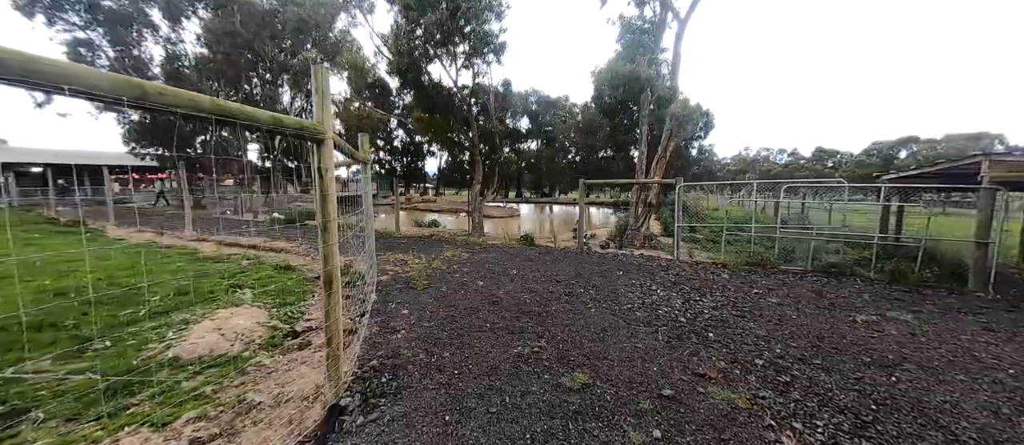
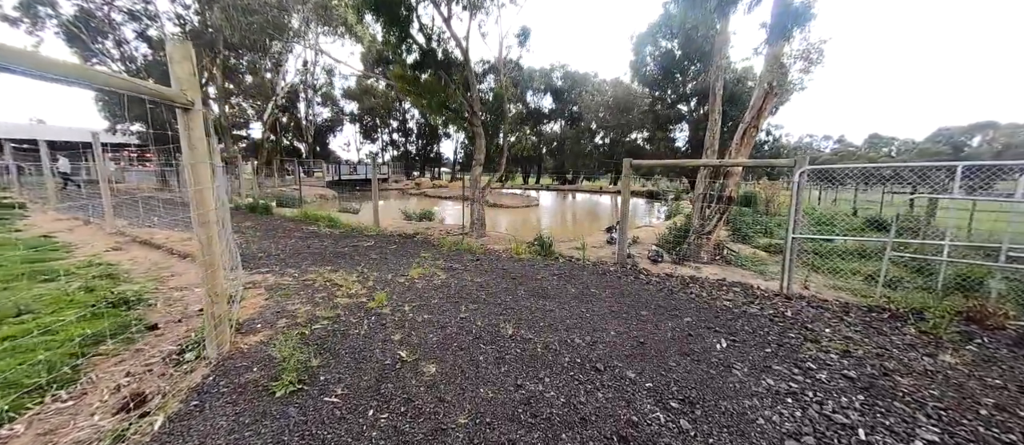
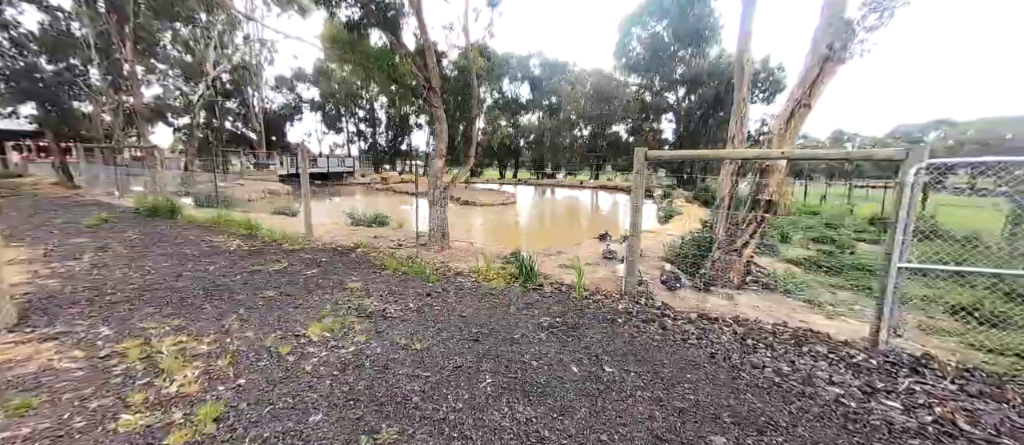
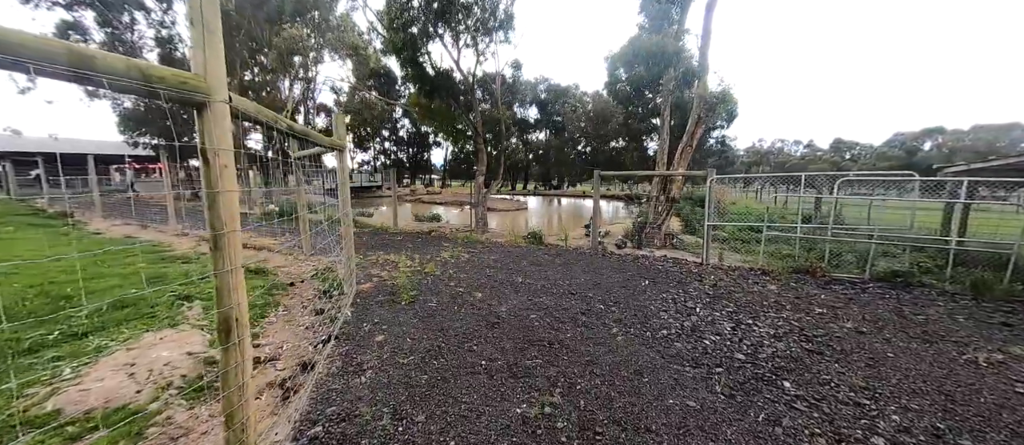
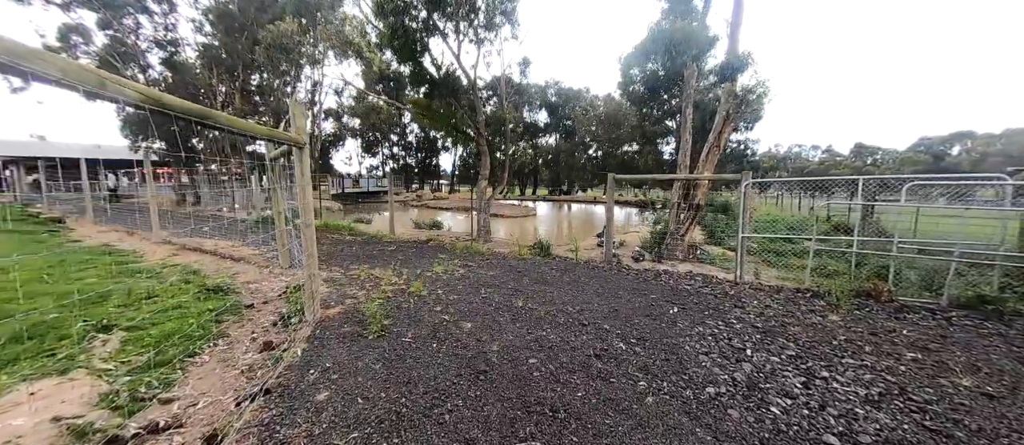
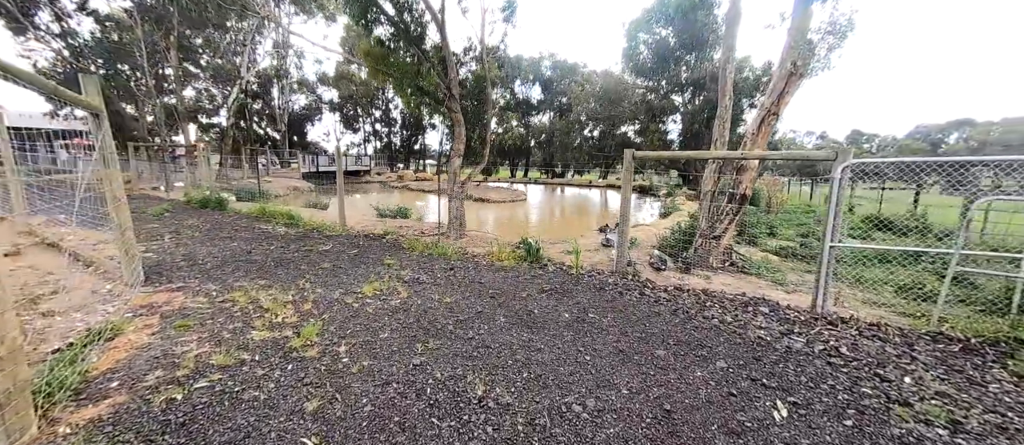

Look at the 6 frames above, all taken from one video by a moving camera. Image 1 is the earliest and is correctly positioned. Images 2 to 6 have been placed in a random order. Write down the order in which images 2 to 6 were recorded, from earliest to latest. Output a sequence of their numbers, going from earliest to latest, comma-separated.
4, 5, 2, 6, 3
